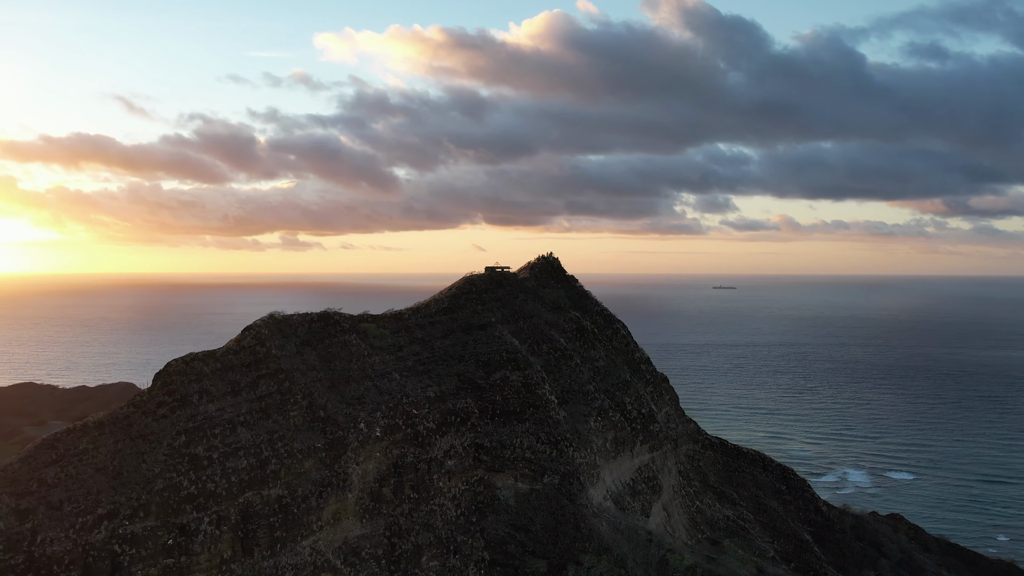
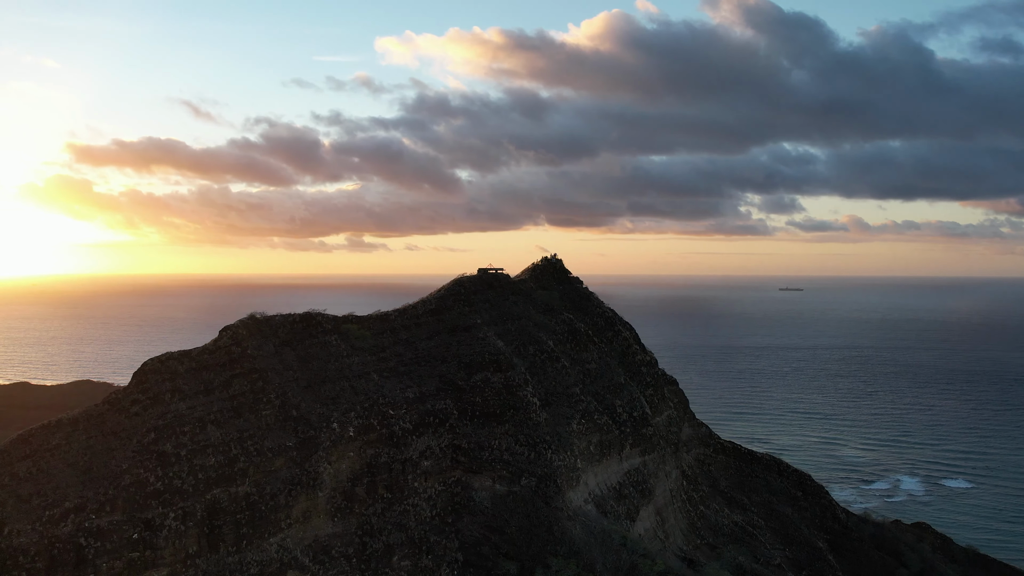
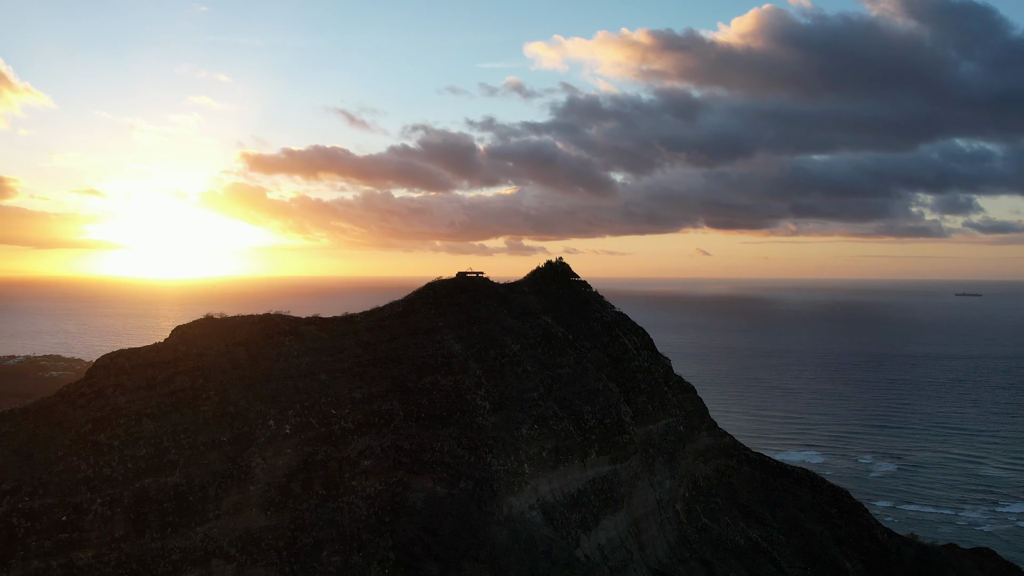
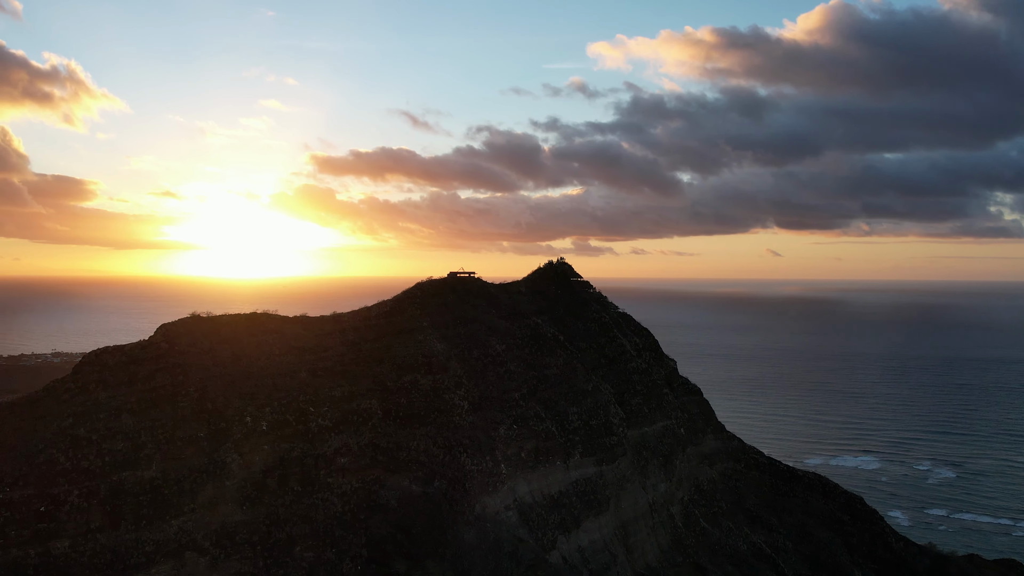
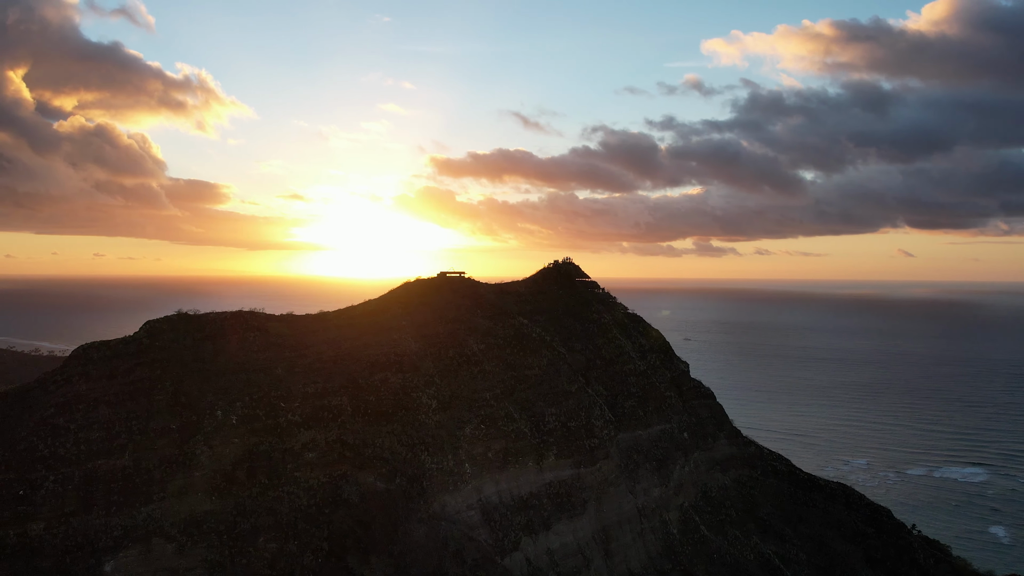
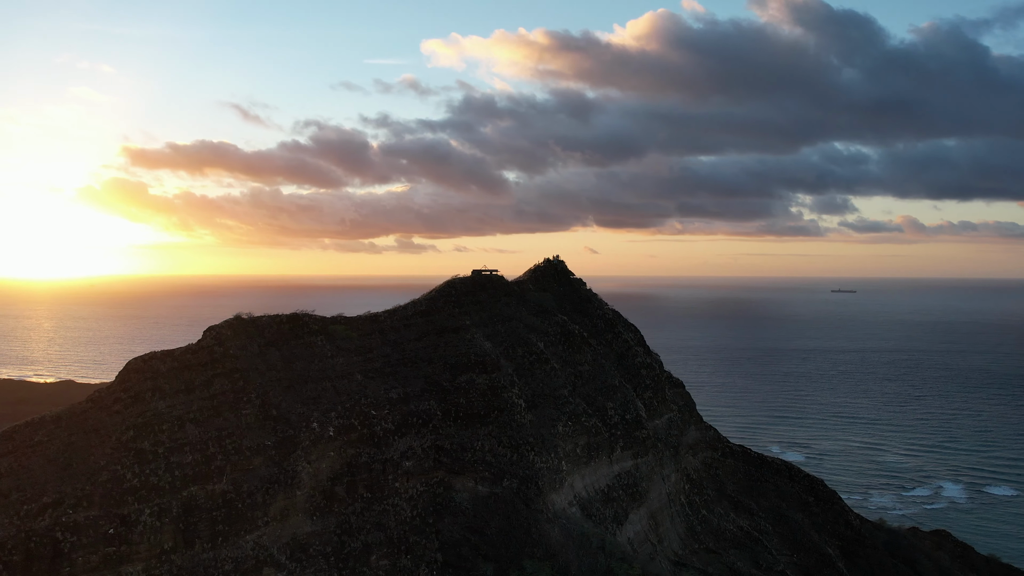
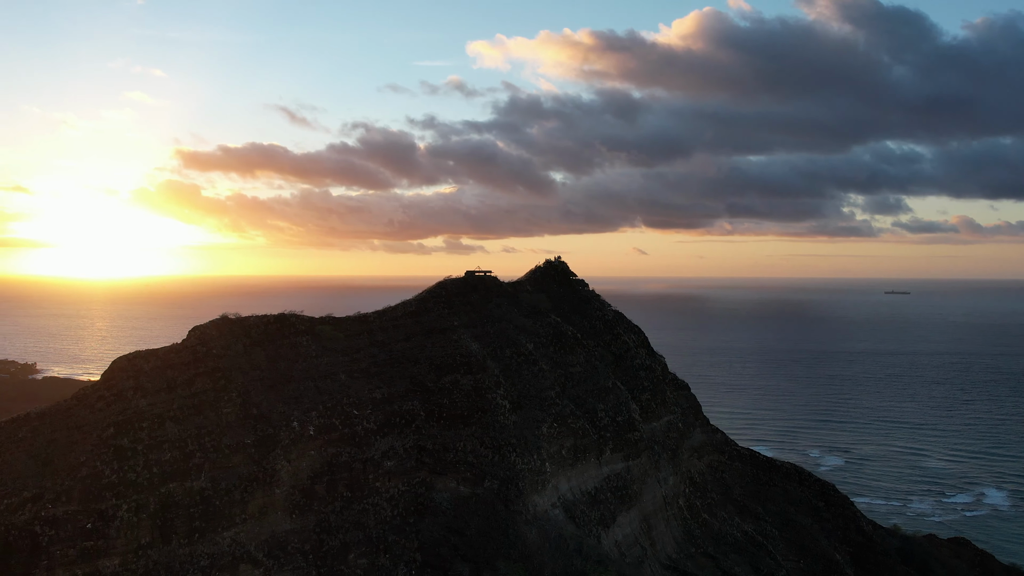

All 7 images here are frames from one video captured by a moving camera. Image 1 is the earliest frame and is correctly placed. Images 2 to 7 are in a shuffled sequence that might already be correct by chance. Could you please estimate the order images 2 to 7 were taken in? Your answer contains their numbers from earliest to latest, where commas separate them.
2, 6, 7, 3, 4, 5
